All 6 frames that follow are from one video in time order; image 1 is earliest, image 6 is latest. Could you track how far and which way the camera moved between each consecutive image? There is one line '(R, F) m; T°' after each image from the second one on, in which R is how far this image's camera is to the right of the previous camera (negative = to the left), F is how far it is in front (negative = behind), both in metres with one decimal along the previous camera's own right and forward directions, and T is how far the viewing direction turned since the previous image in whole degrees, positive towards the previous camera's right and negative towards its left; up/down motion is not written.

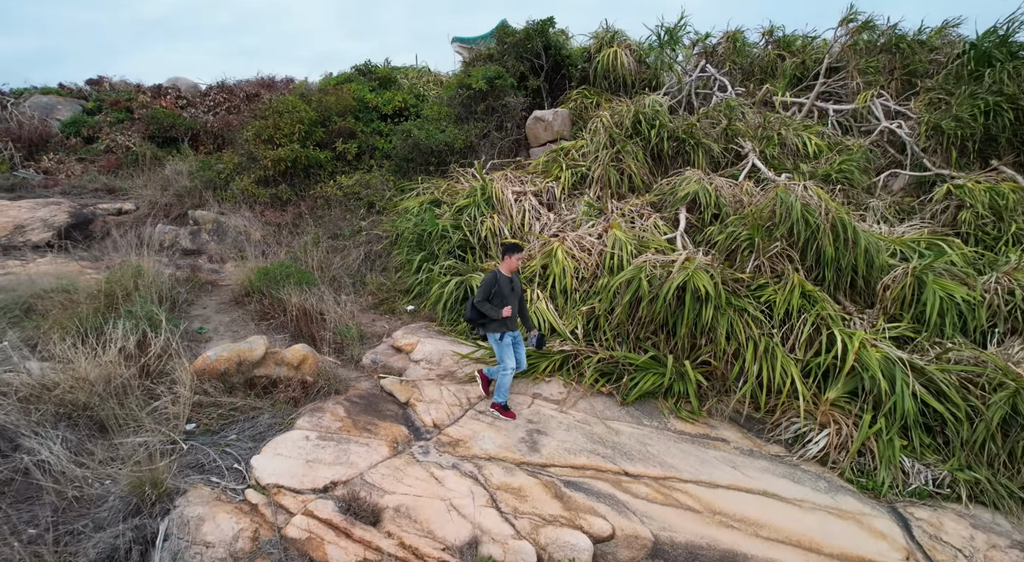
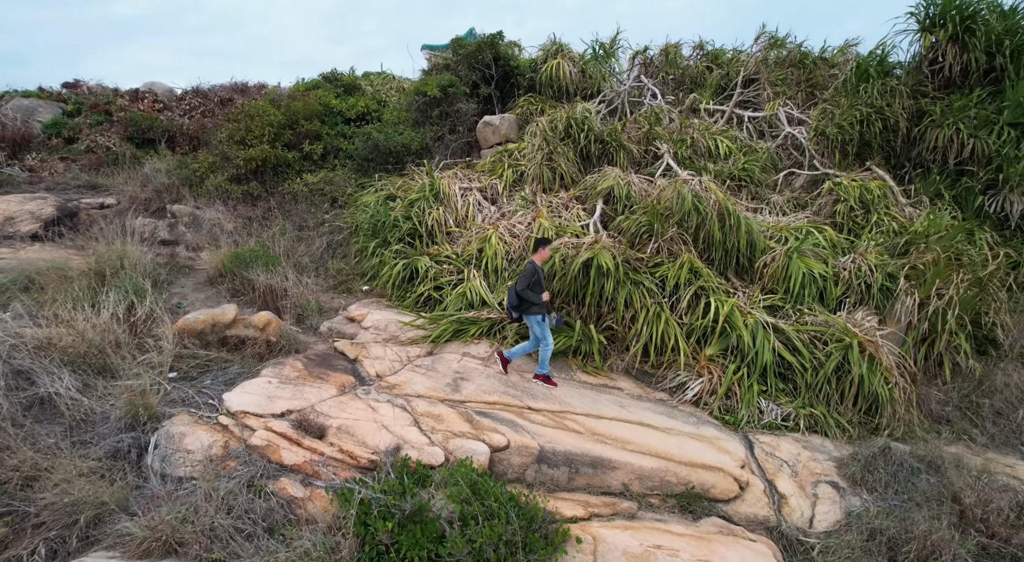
(+0.4, -0.8) m; +2°
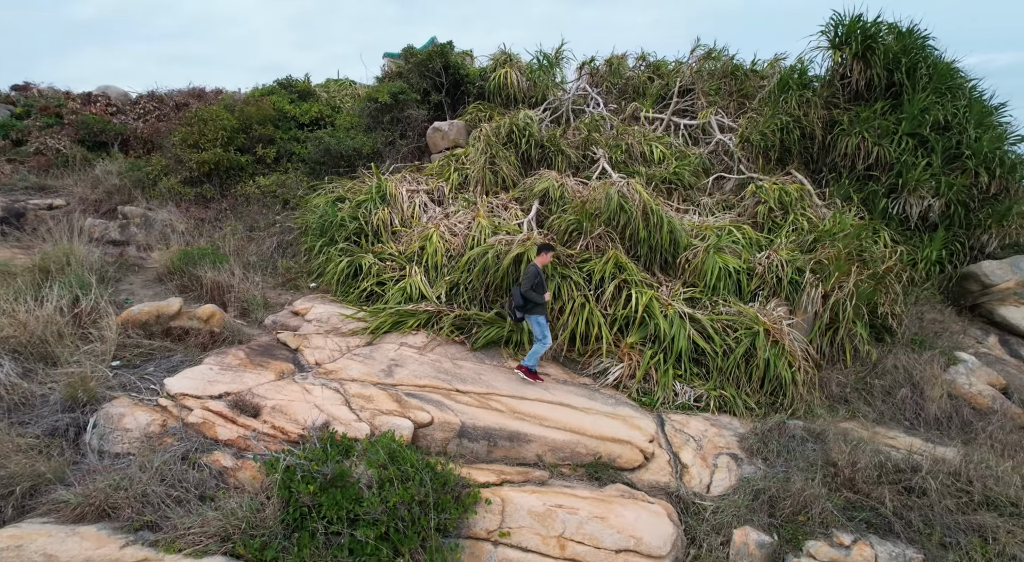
(+0.3, -0.3) m; +3°
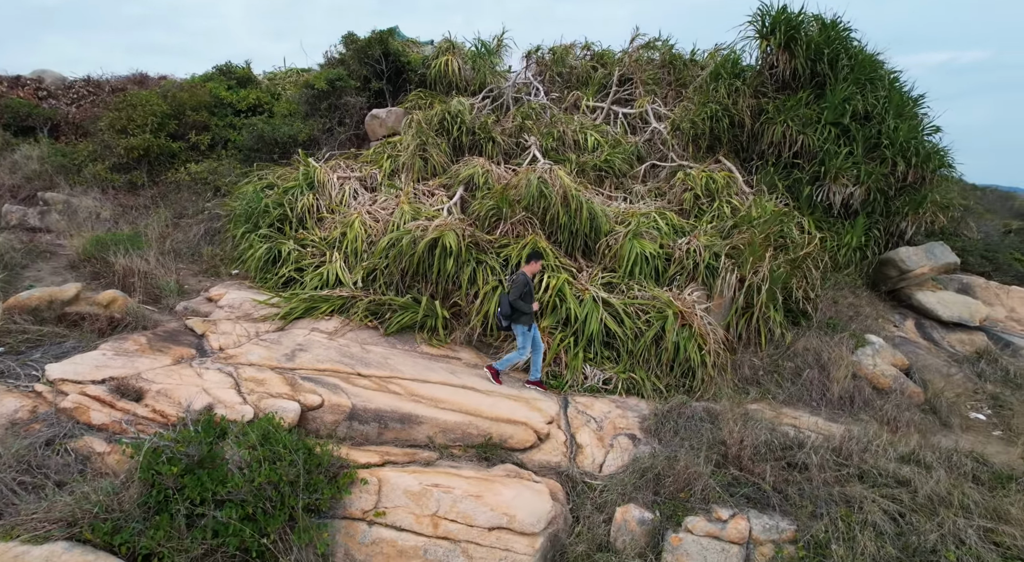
(+0.6, 0.0) m; +2°
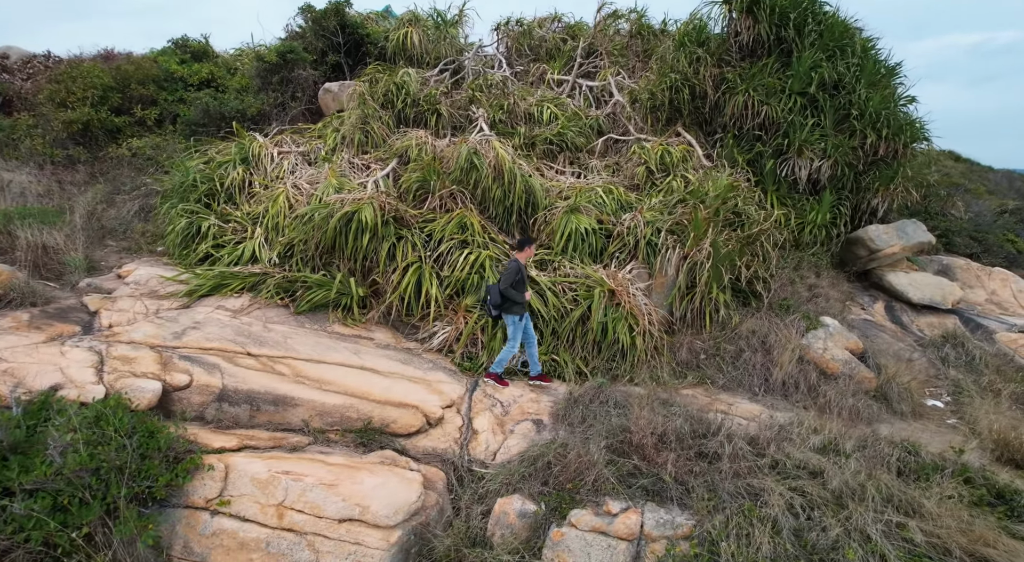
(+0.8, +0.3) m; -1°
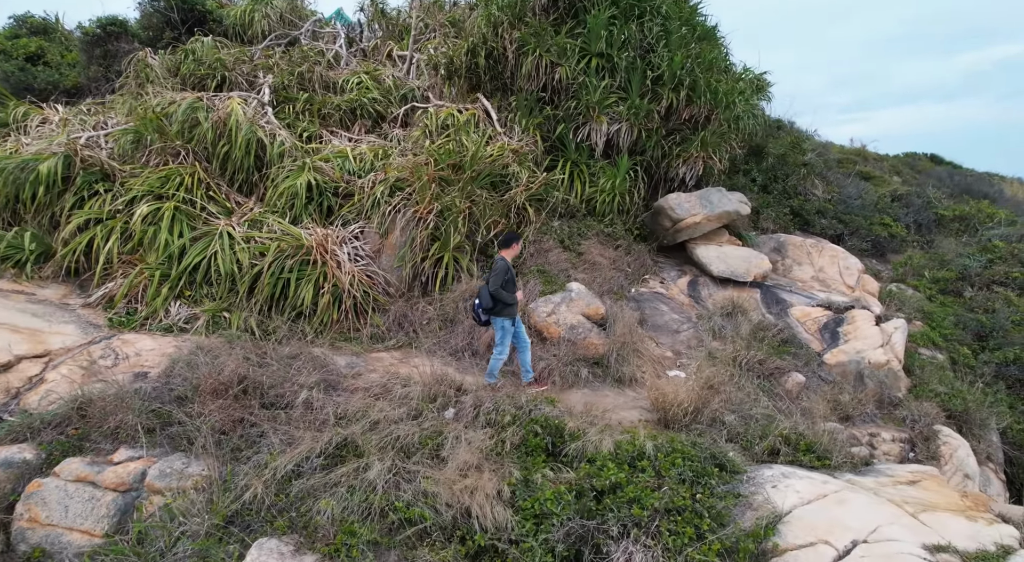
(+2.6, +0.4) m; -1°
